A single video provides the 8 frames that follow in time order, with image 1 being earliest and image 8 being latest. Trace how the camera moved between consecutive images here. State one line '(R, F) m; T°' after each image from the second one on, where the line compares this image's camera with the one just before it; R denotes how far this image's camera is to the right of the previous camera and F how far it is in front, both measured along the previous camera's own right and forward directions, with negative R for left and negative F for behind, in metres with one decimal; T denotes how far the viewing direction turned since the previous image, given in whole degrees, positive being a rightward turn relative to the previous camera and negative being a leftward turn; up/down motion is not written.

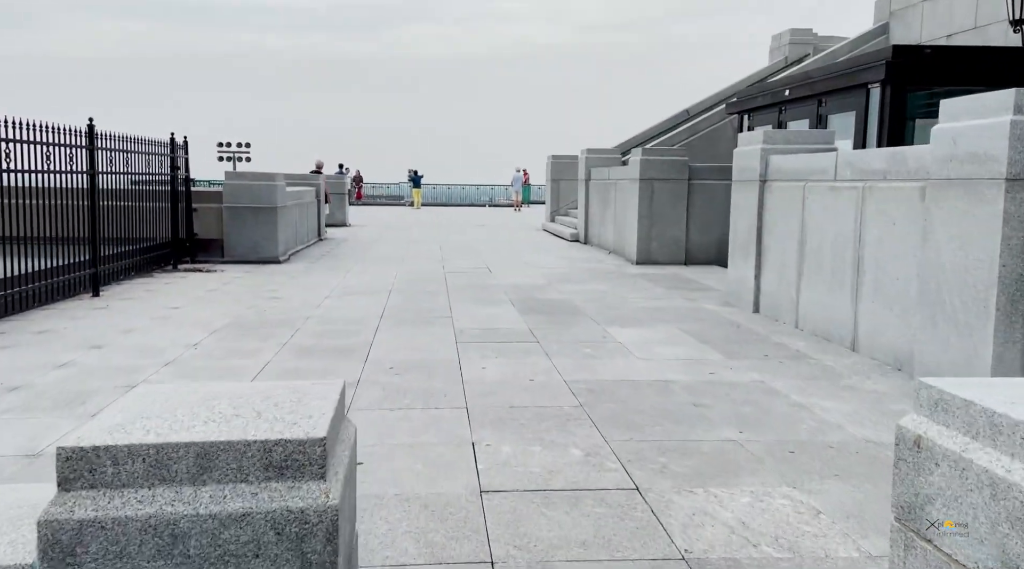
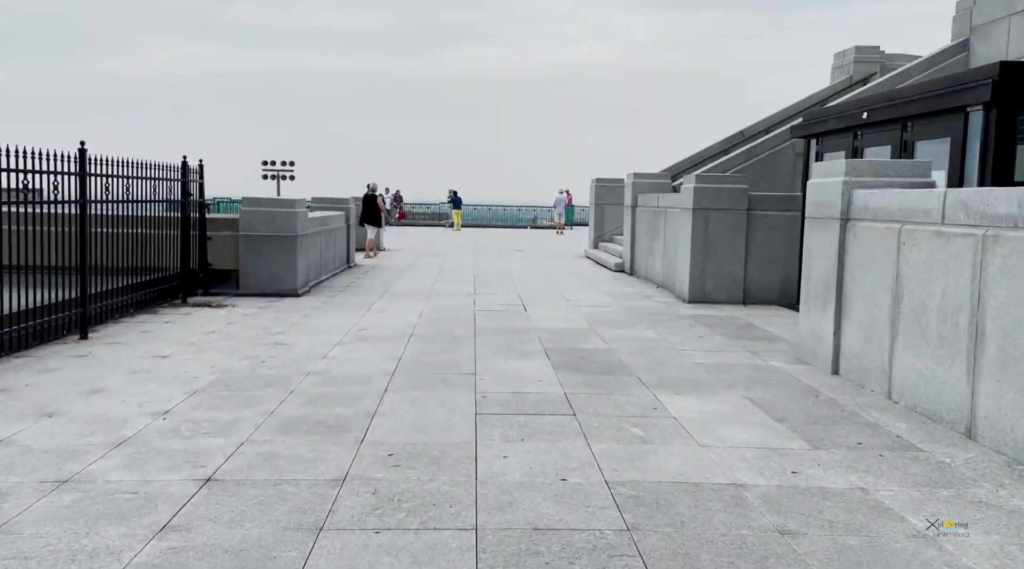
(+0.1, +1.3) m; -3°
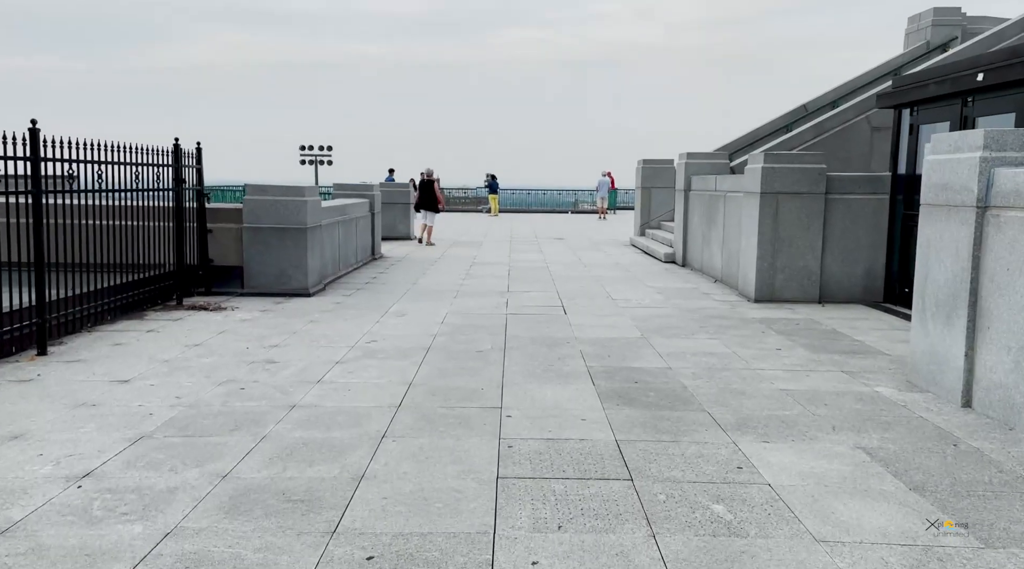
(0.0, +1.7) m; -3°
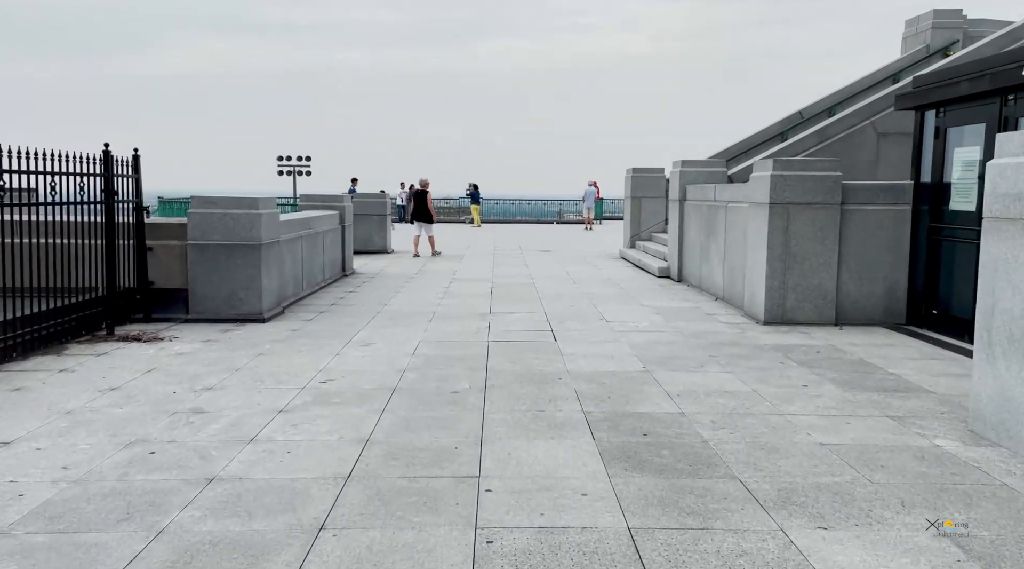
(0.0, +1.3) m; +1°
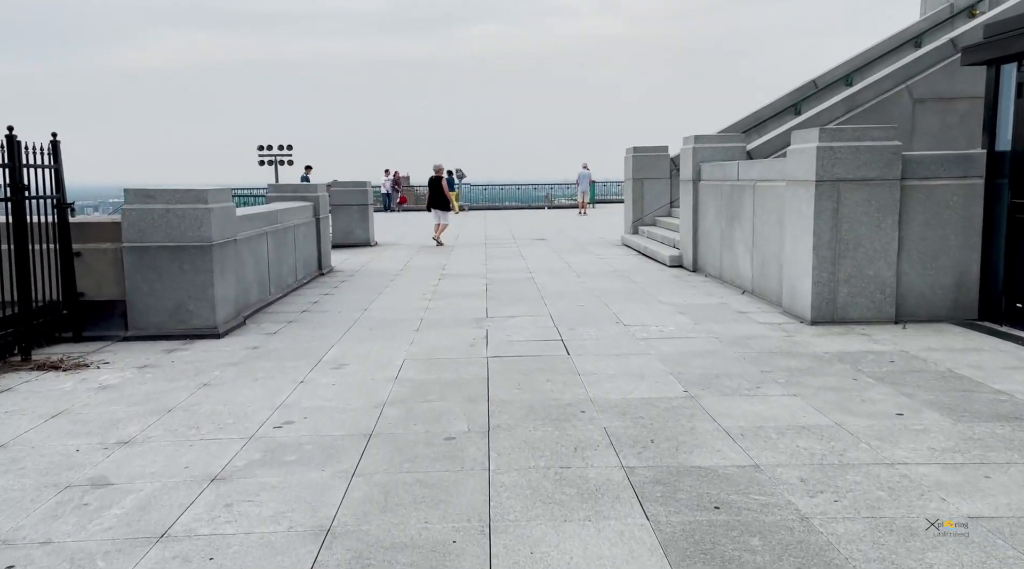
(-0.1, +1.7) m; +1°
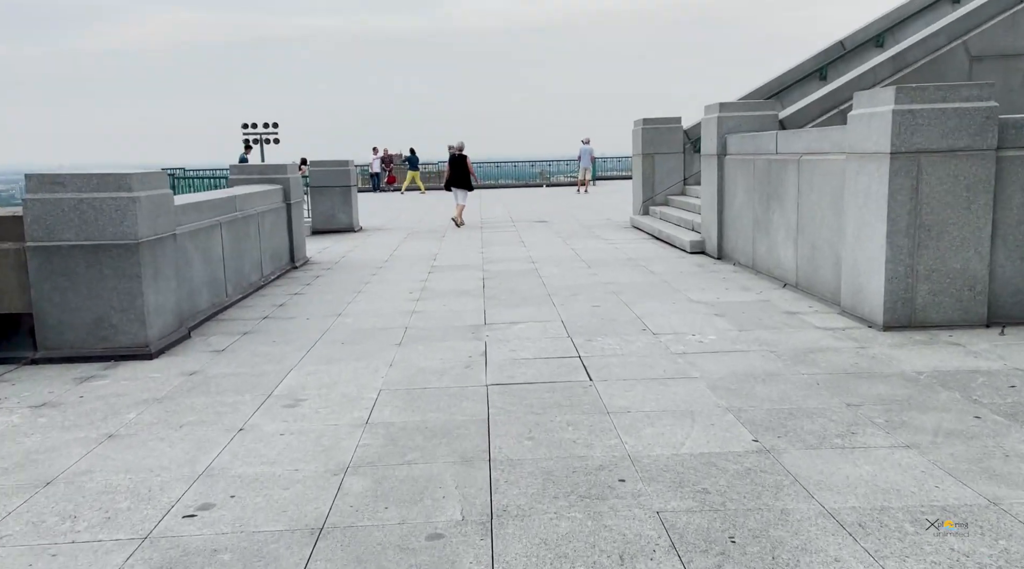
(-0.1, +1.8) m; 0°
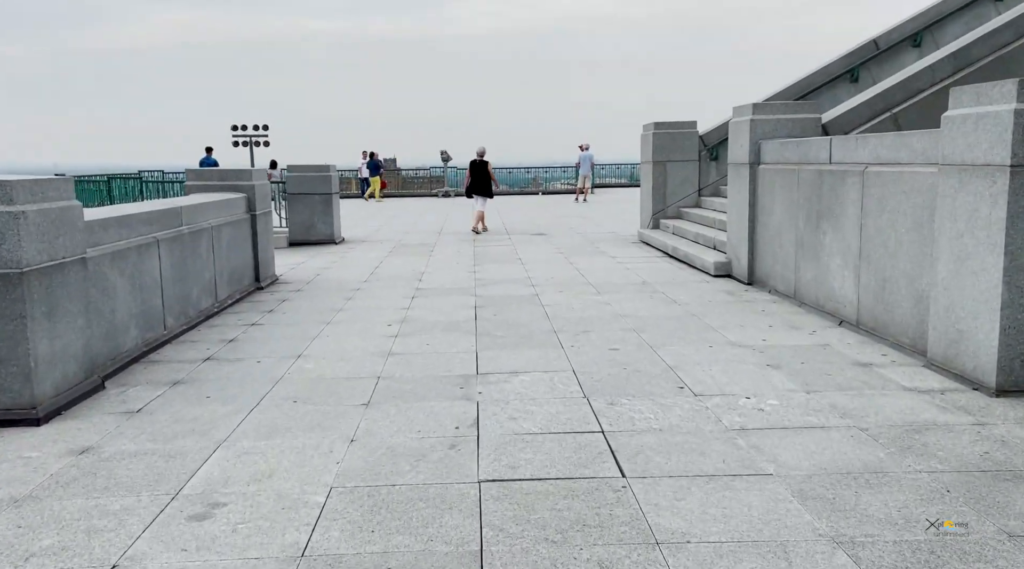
(-0.1, +1.8) m; 0°
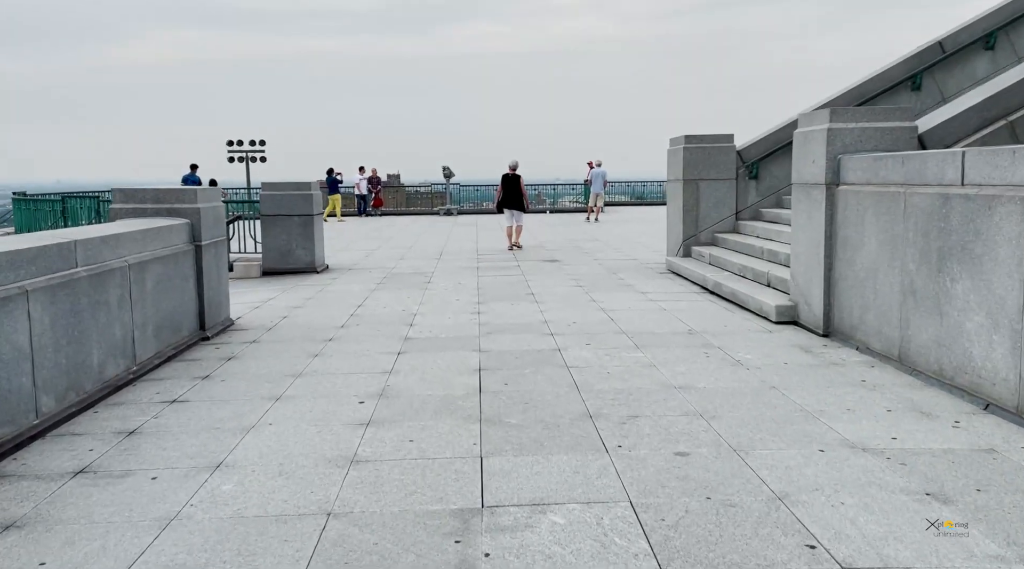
(-0.1, +2.4) m; 0°
